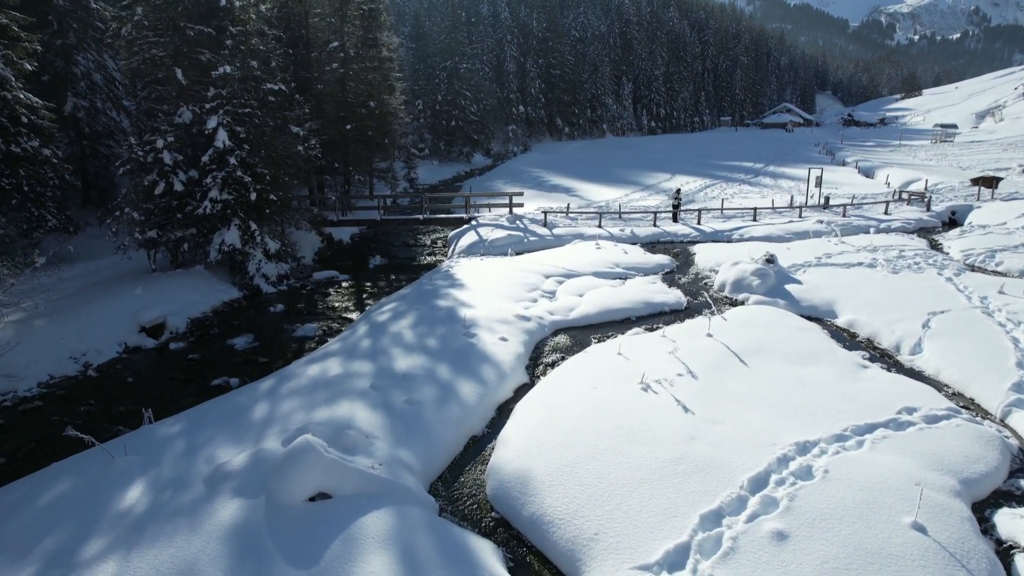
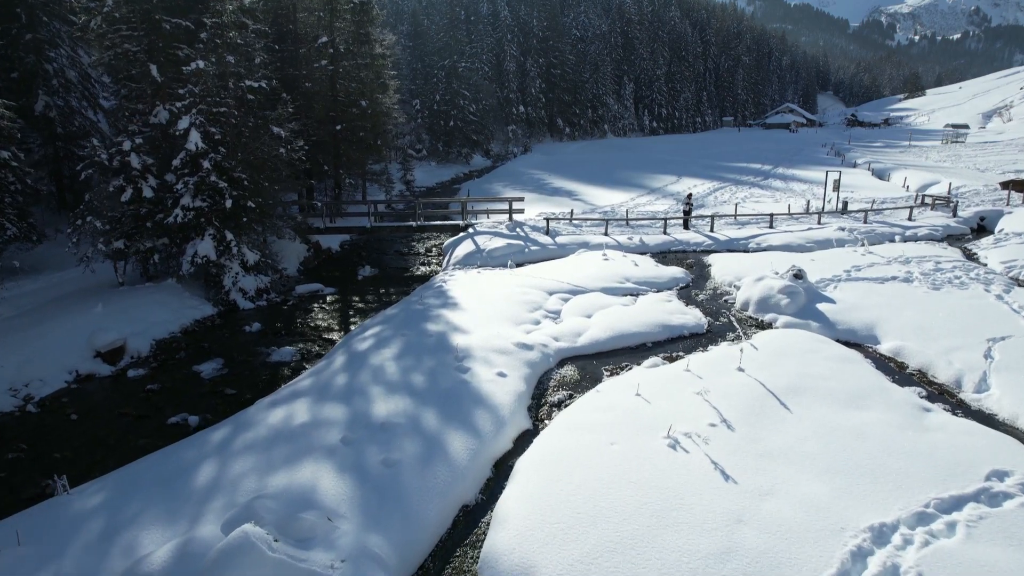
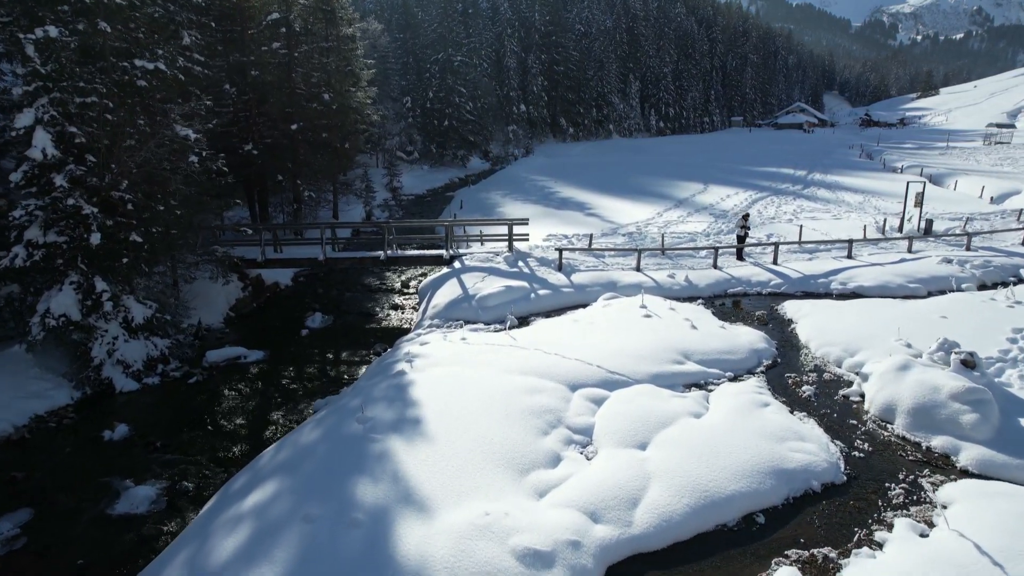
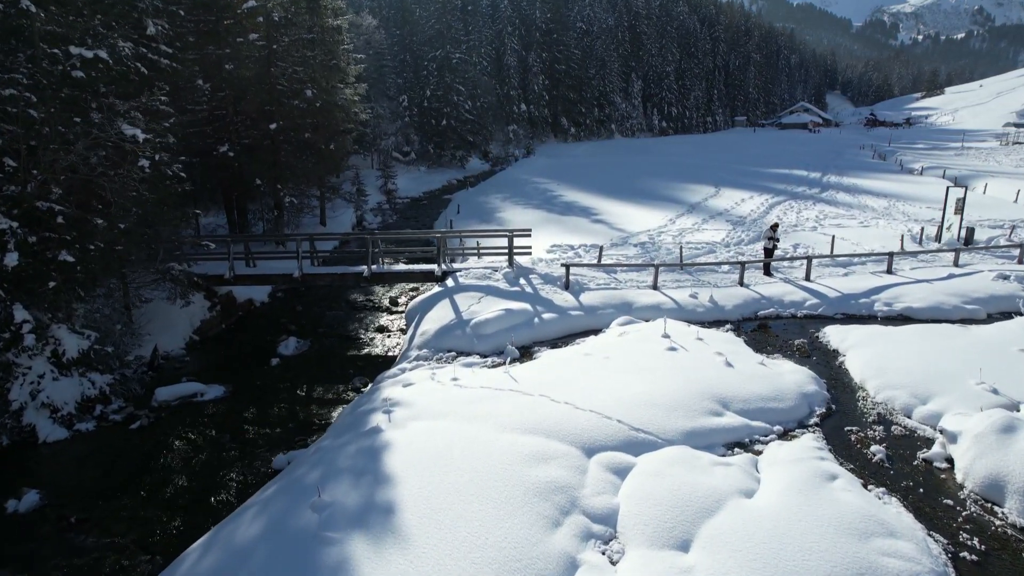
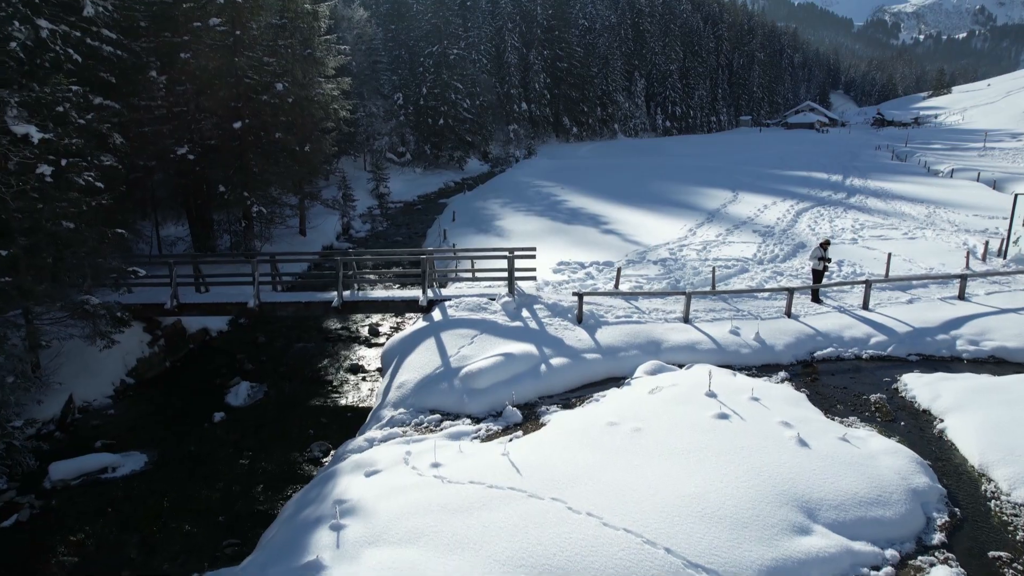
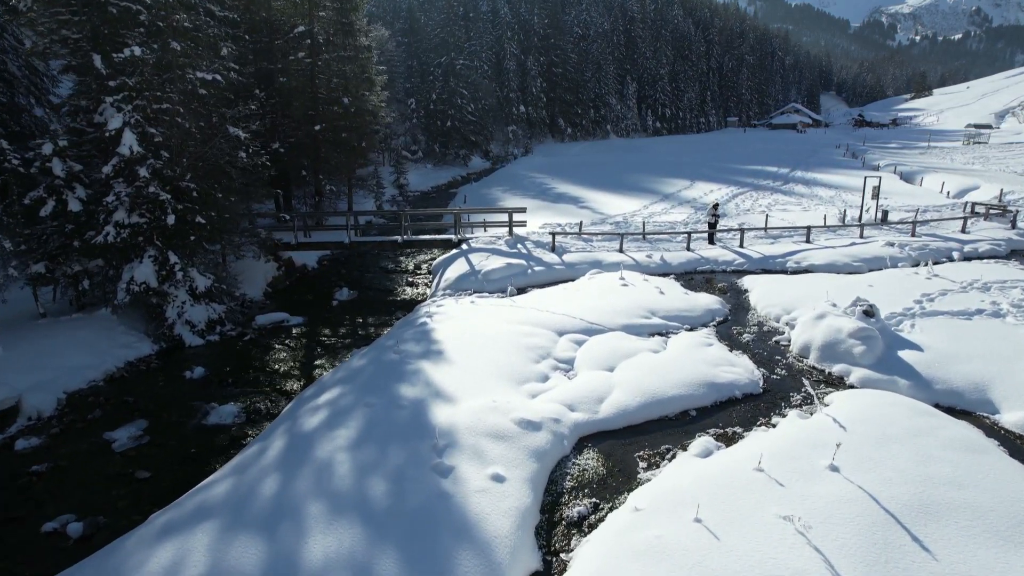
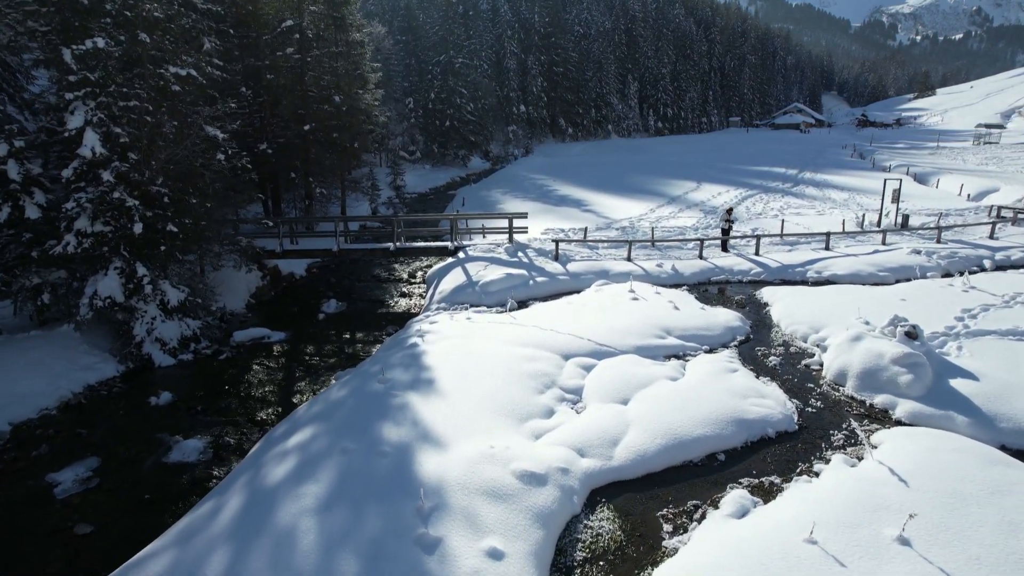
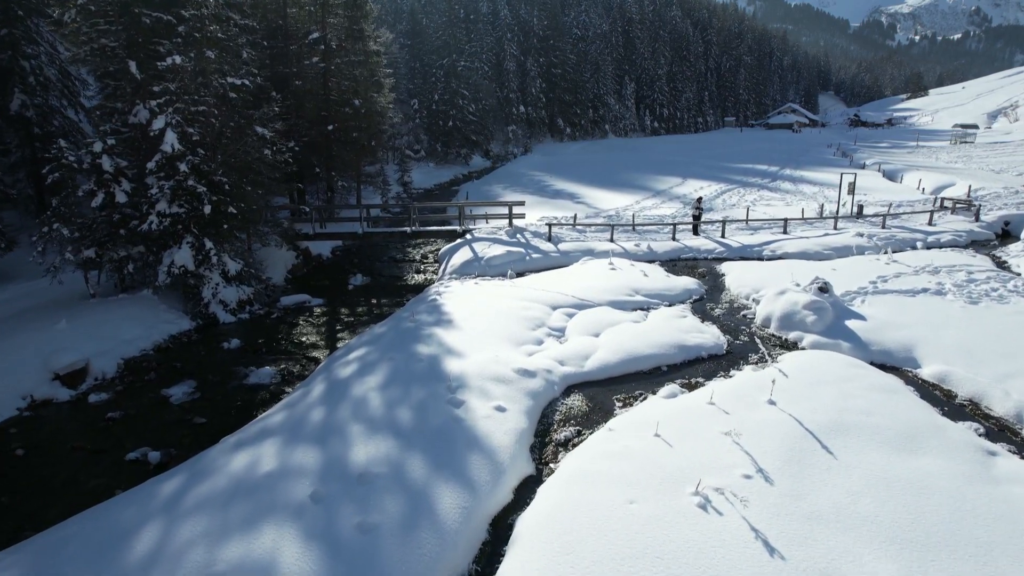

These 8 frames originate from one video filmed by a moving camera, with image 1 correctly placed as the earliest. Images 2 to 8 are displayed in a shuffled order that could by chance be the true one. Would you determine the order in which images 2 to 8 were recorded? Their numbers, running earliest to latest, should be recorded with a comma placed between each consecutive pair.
2, 8, 6, 7, 3, 4, 5
